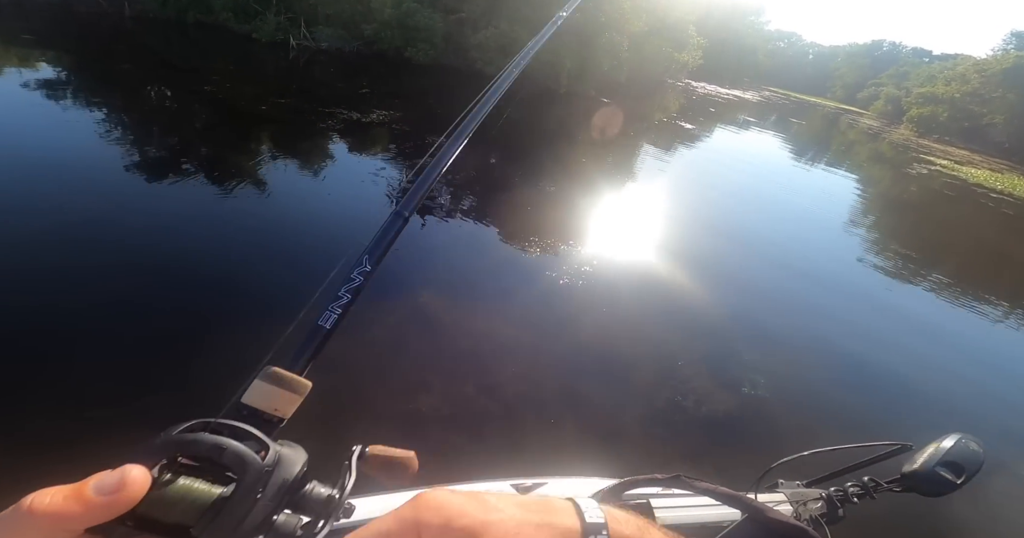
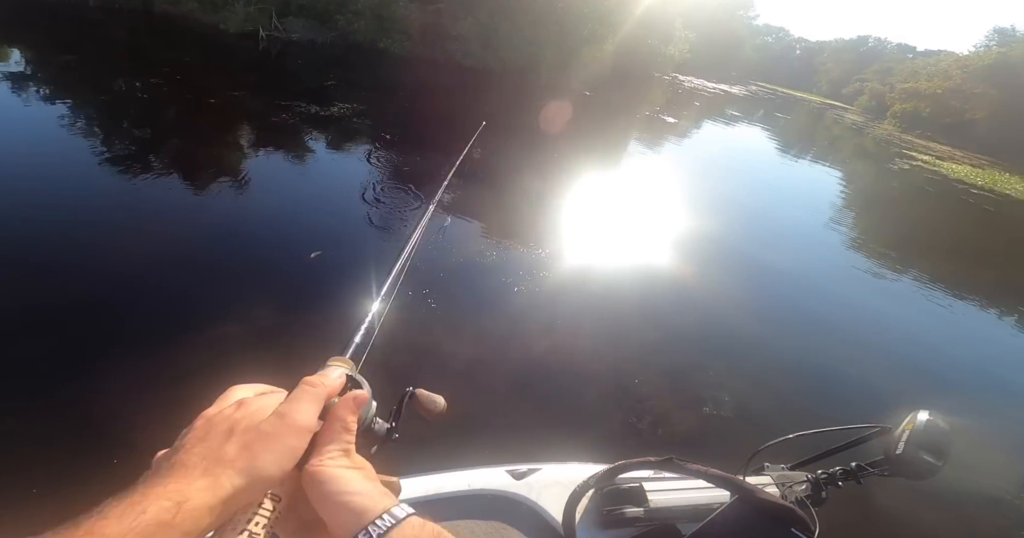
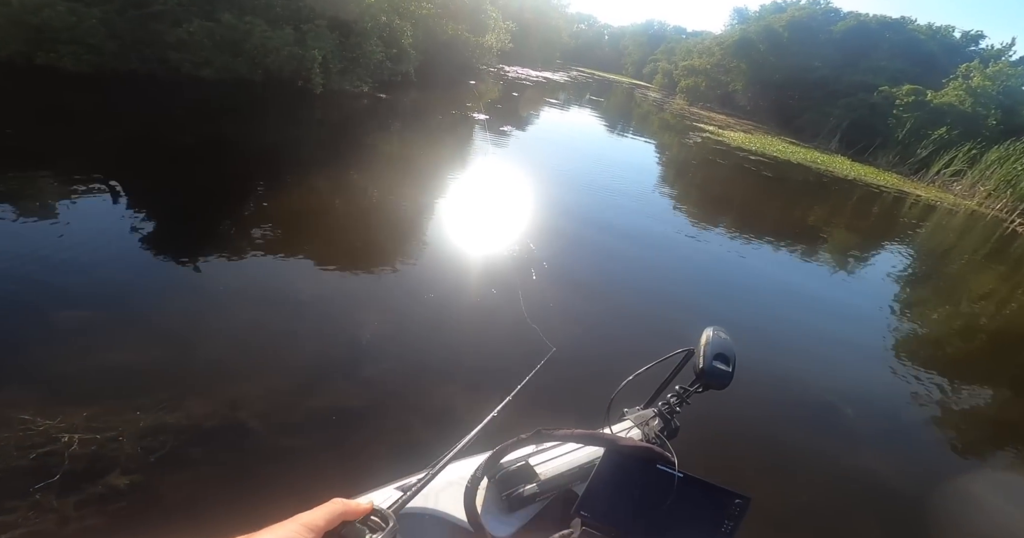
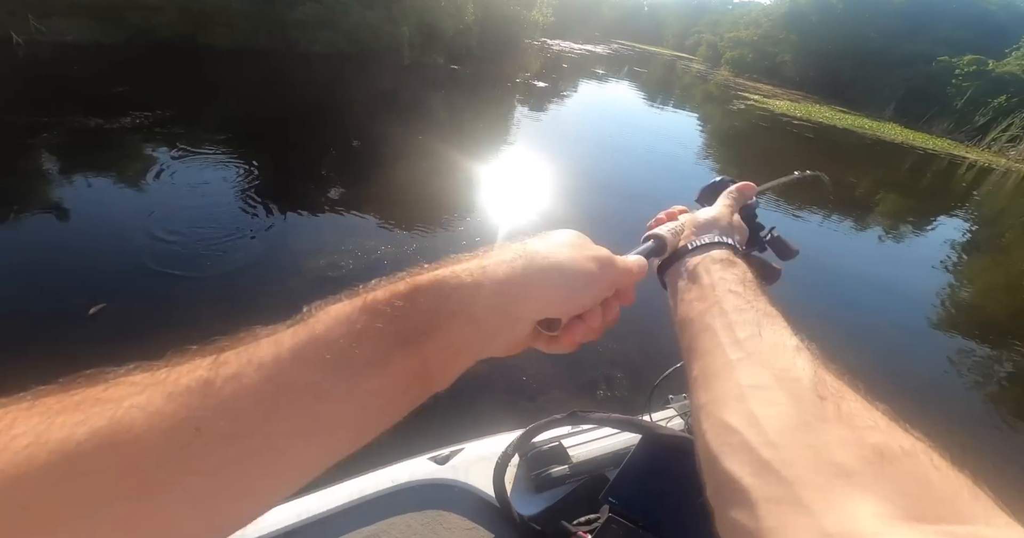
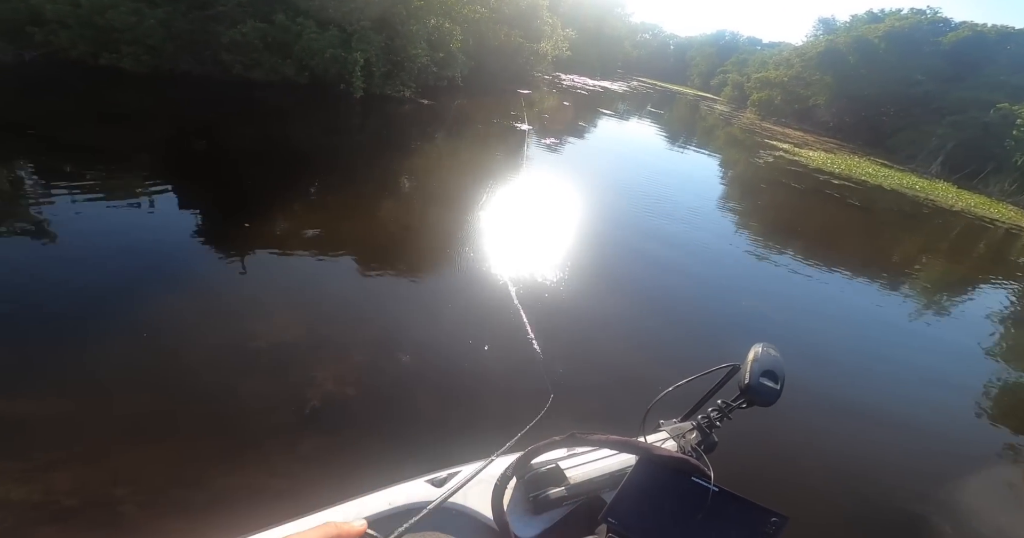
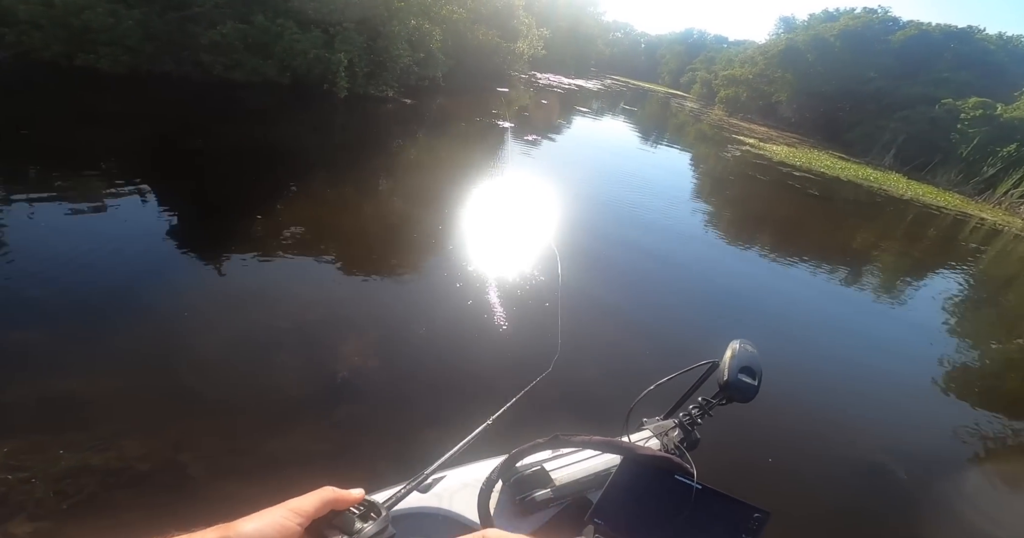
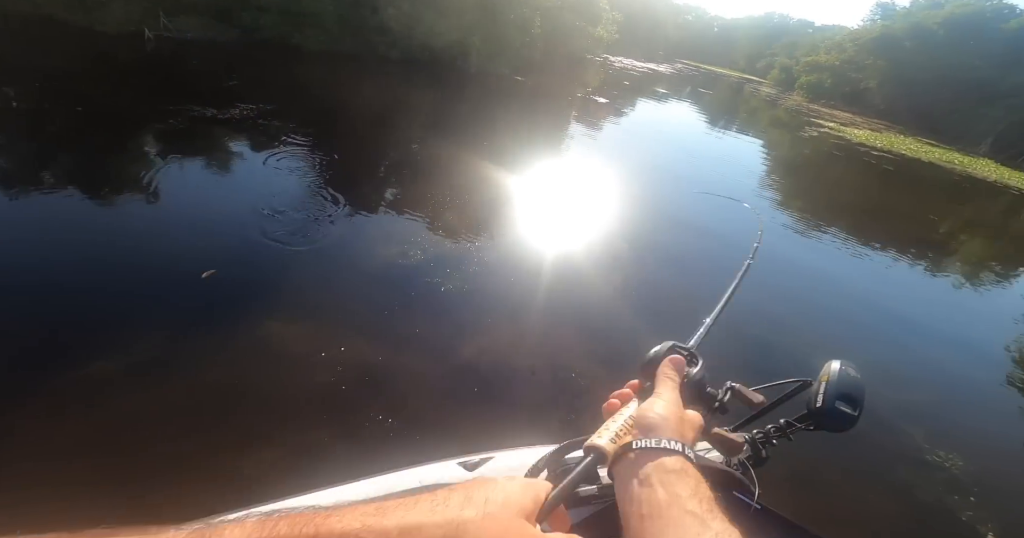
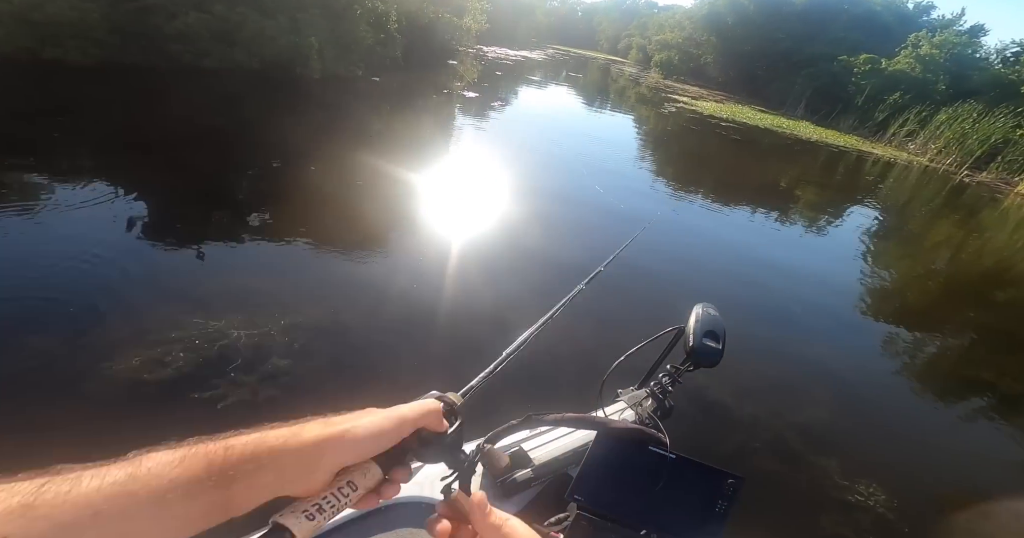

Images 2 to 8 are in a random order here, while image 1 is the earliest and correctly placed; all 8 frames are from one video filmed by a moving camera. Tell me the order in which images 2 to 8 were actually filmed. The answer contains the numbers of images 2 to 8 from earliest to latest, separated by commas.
2, 7, 4, 8, 3, 6, 5
